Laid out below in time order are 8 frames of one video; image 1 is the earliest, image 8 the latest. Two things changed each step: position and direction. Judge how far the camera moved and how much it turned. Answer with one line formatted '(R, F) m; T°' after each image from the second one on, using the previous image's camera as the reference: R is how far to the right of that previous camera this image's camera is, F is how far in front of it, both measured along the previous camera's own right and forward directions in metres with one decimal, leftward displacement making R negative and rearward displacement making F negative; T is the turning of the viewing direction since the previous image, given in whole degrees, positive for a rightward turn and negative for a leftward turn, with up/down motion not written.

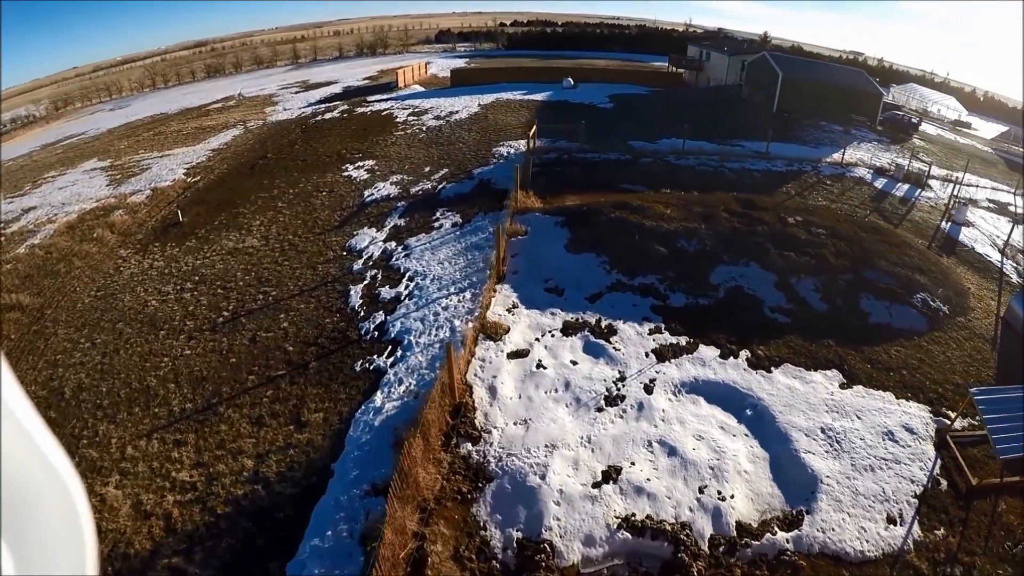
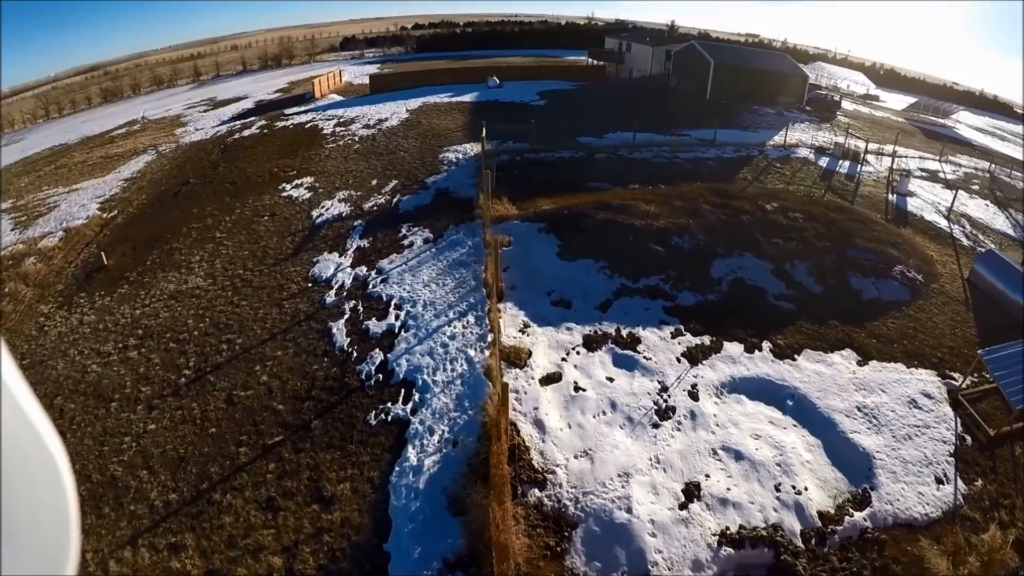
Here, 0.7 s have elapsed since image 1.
(-2.6, +1.4) m; +10°
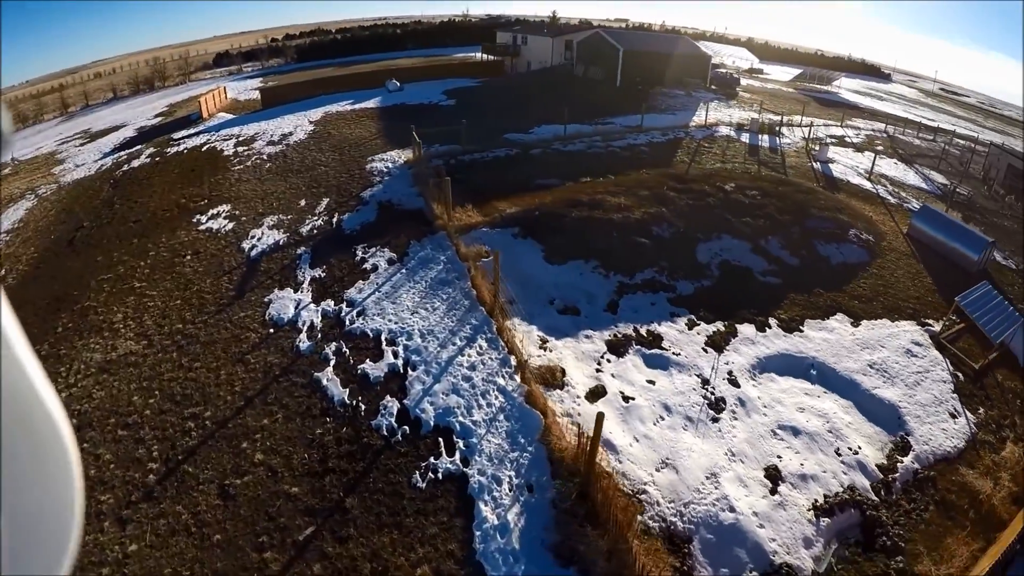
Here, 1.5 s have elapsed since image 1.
(-3.1, +1.5) m; +13°
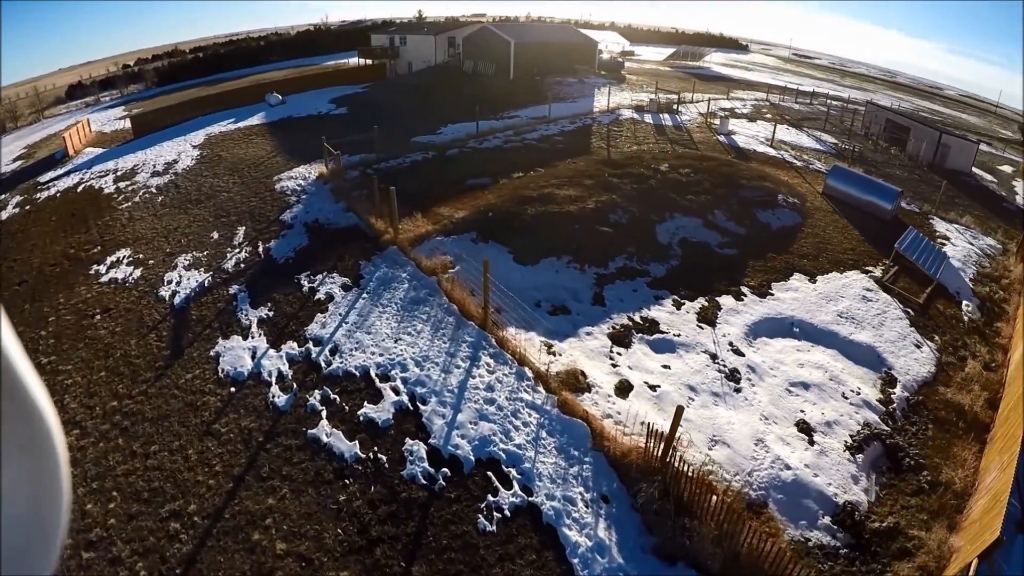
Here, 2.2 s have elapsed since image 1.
(-2.9, +1.0) m; +14°
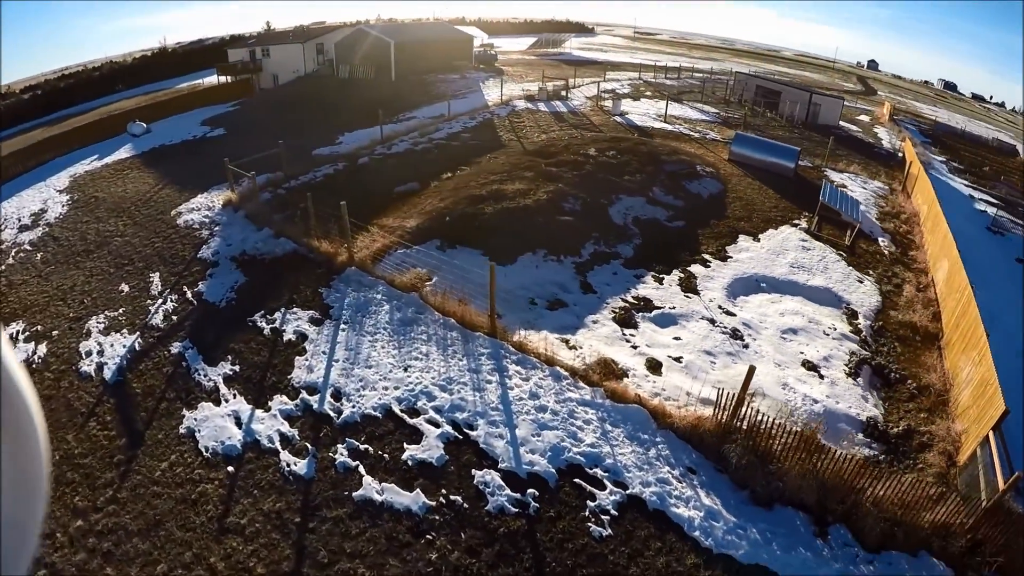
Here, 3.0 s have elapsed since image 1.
(-3.5, +0.9) m; +16°
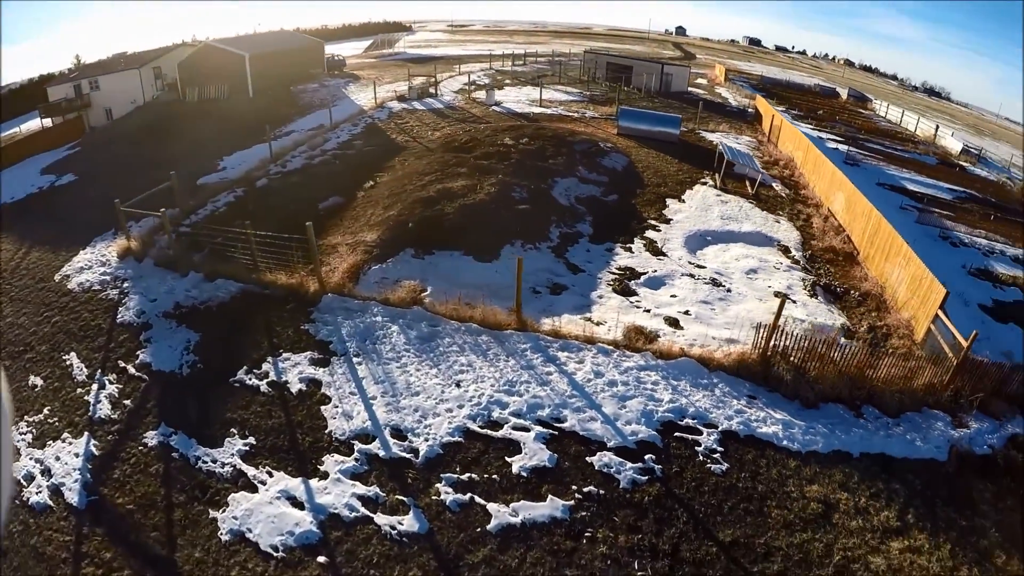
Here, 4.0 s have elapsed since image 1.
(-4.5, +0.9) m; +19°
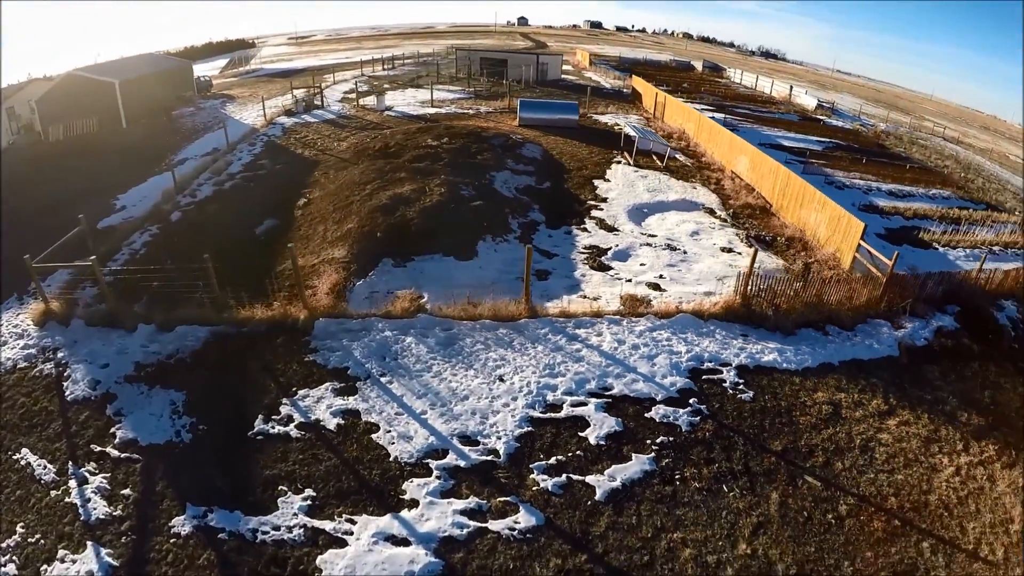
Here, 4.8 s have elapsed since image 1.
(-3.5, +0.3) m; +16°
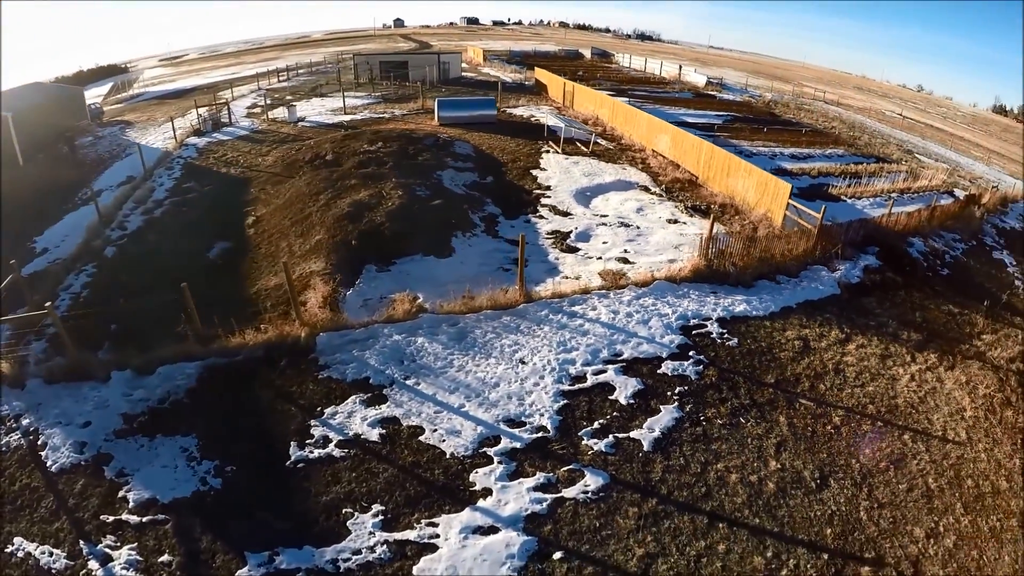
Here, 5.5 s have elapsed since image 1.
(-2.5, -0.2) m; +12°
